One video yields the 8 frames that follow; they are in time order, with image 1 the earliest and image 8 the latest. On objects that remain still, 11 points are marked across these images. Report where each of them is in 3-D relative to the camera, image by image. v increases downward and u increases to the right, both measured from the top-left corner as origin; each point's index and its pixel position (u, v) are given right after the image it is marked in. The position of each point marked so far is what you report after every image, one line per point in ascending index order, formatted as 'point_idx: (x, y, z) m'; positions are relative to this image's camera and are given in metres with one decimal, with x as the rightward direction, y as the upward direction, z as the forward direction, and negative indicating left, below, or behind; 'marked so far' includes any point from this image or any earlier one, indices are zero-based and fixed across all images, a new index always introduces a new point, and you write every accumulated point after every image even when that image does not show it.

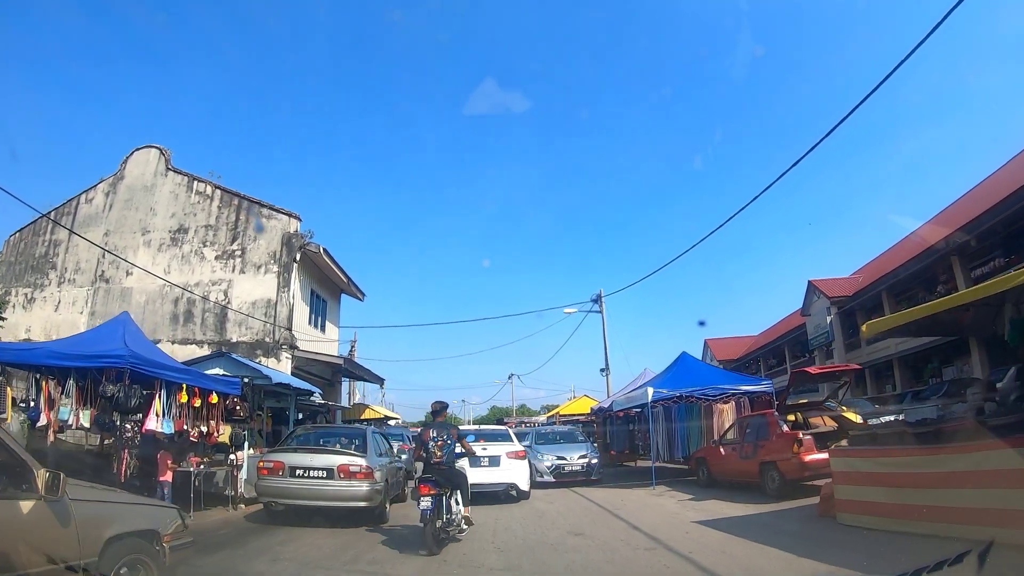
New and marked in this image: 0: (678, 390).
0: (+4.0, -2.4, +14.9) m
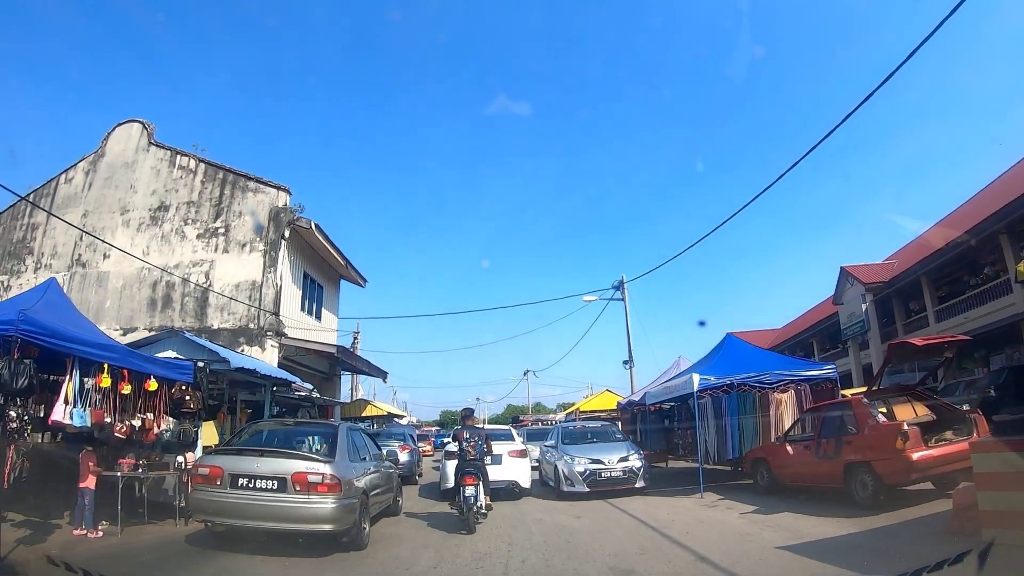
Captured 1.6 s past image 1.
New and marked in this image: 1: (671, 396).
0: (+4.3, -1.8, +12.4) m
1: (+3.4, -2.3, +13.3) m
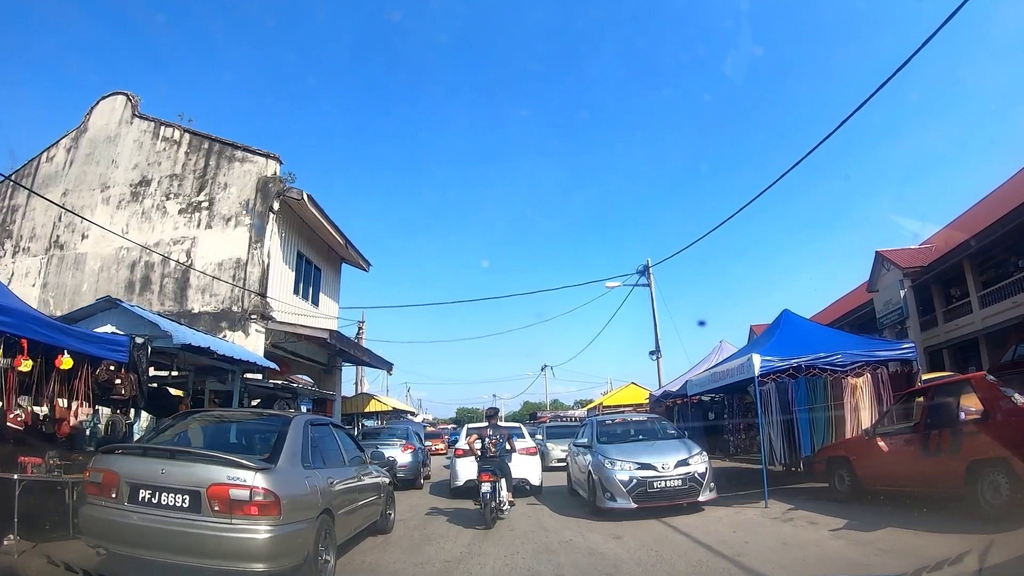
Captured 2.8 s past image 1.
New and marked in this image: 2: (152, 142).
0: (+4.7, -1.2, +10.1) m
1: (+3.8, -1.7, +11.0) m
2: (-11.6, +4.7, +19.9) m
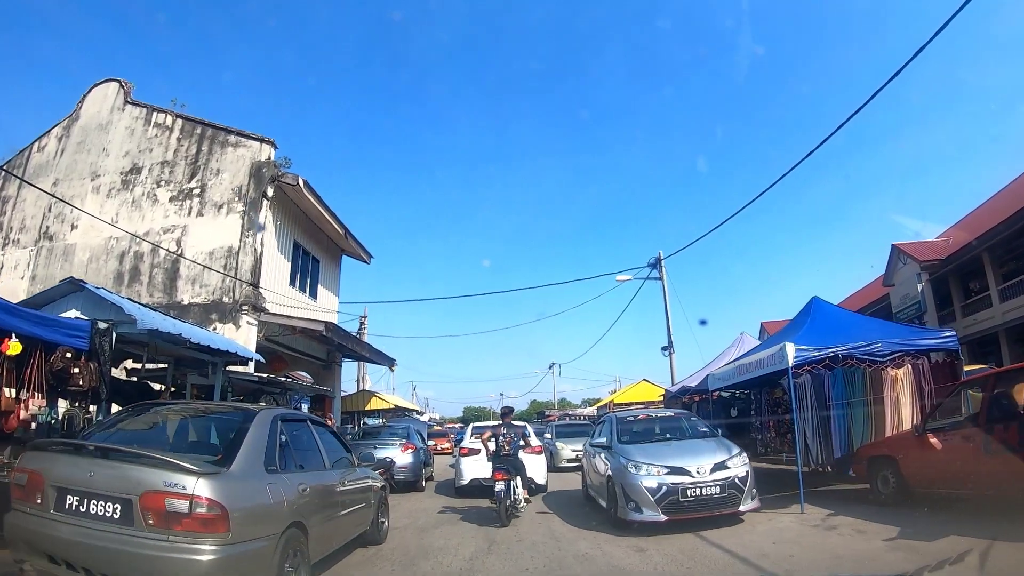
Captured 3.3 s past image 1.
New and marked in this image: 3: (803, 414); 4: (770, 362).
0: (+4.8, -0.9, +9.2) m
1: (+3.9, -1.4, +10.1) m
2: (-11.4, +4.9, +19.1) m
3: (+4.8, -2.1, +10.2) m
4: (+3.9, -1.1, +9.4) m
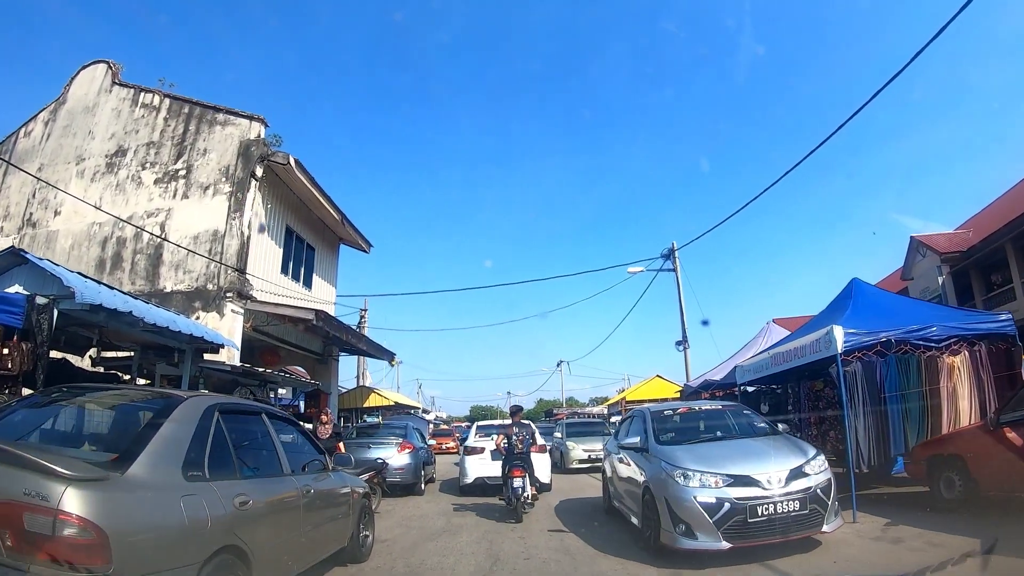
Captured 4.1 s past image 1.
0: (+4.9, -0.6, +8.0) m
1: (+4.0, -1.1, +8.9) m
2: (-11.2, +5.3, +18.1) m
3: (+4.9, -1.8, +9.0) m
4: (+4.0, -0.8, +8.3) m
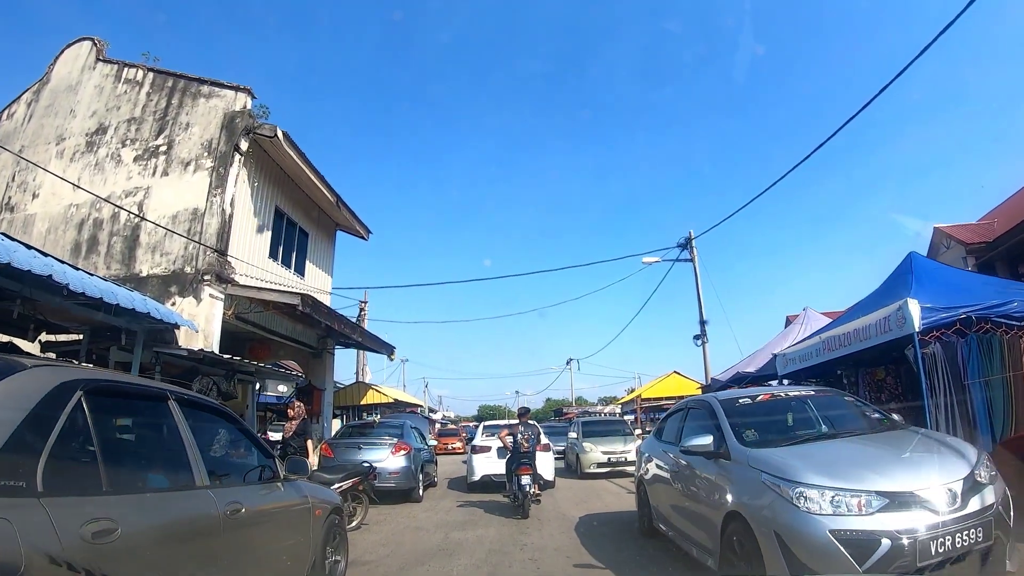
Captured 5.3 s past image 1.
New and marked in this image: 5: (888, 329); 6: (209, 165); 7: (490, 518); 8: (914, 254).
0: (+5.0, -0.3, +6.7) m
1: (+4.1, -0.8, +7.6) m
2: (-11.0, +5.6, +17.0) m
3: (+5.0, -1.5, +7.7) m
4: (+4.1, -0.5, +6.9) m
5: (+4.1, -0.5, +6.8) m
6: (-6.4, +2.6, +13.0) m
7: (-0.3, -3.0, +8.0) m
8: (+6.1, +0.4, +9.3) m
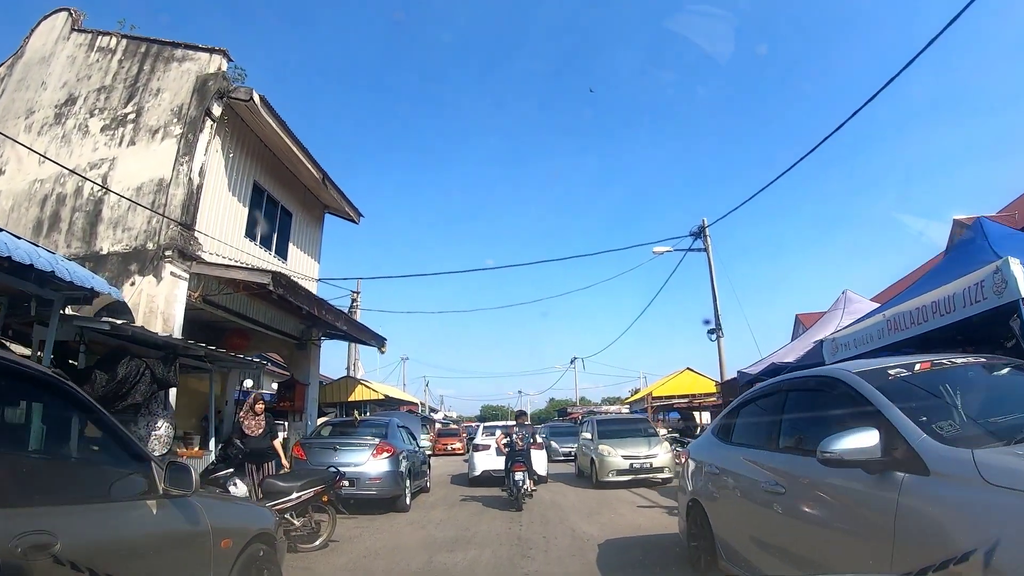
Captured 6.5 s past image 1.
0: (+5.0, 0.0, +5.3) m
1: (+4.1, -0.5, +6.3) m
2: (-10.9, +6.0, +15.7) m
3: (+5.0, -1.2, +6.3) m
4: (+4.1, -0.2, +5.6) m
5: (+4.1, -0.2, +5.5) m
6: (-6.3, +2.9, +11.7) m
7: (-0.3, -2.7, +6.7) m
8: (+6.1, +0.7, +8.0) m
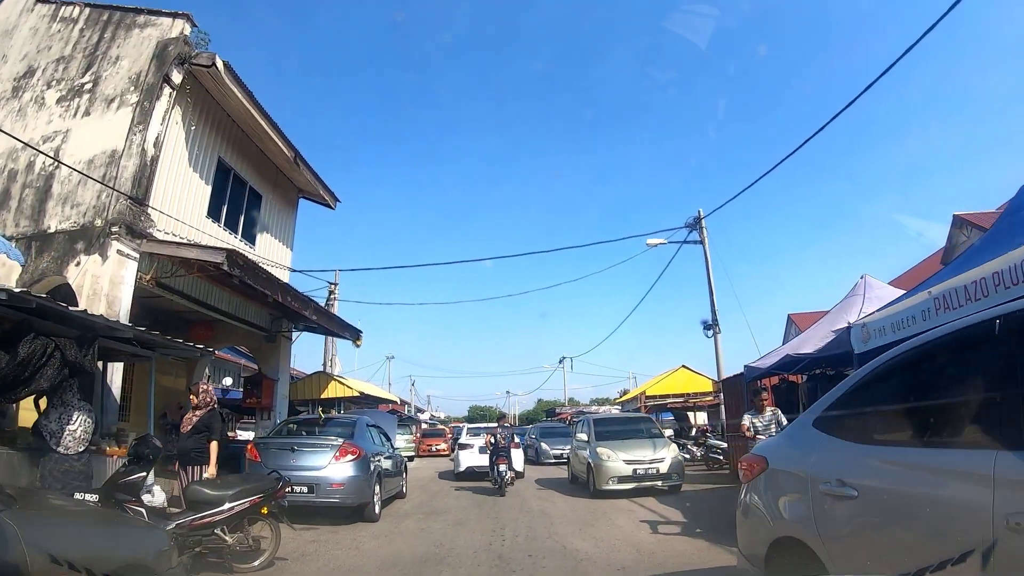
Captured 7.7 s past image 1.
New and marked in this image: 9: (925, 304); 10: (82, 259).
0: (+4.8, +0.2, +4.5) m
1: (+4.0, -0.3, +5.4) m
2: (-11.1, +6.3, +14.7) m
3: (+4.9, -1.0, +5.5) m
4: (+4.0, 0.0, +4.7) m
5: (+4.0, 0.0, +4.6) m
6: (-6.5, +3.2, +10.7) m
7: (-0.5, -2.5, +5.8) m
8: (+6.0, +0.8, +7.2) m
9: (+4.0, -0.3, +6.2) m
10: (-6.4, +0.4, +9.3) m
